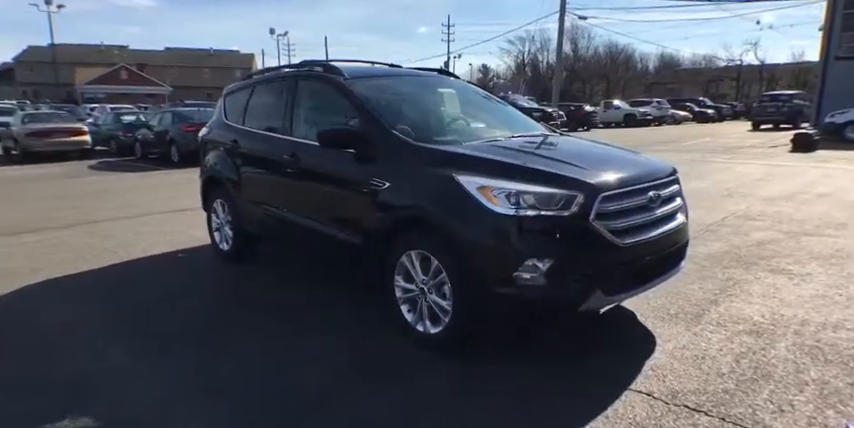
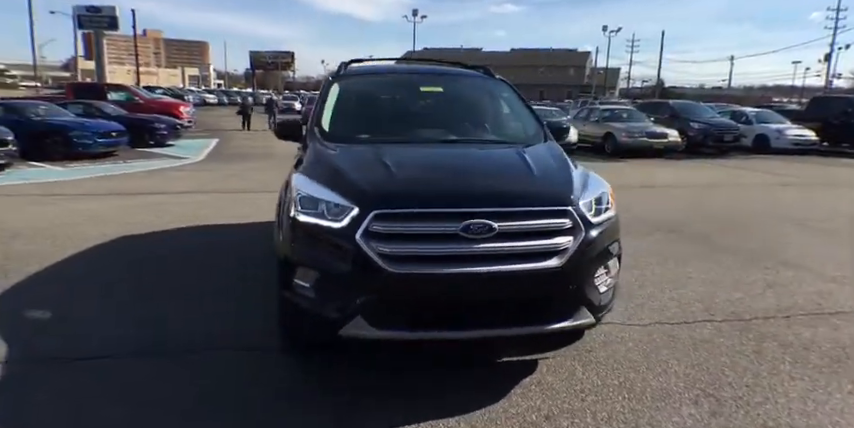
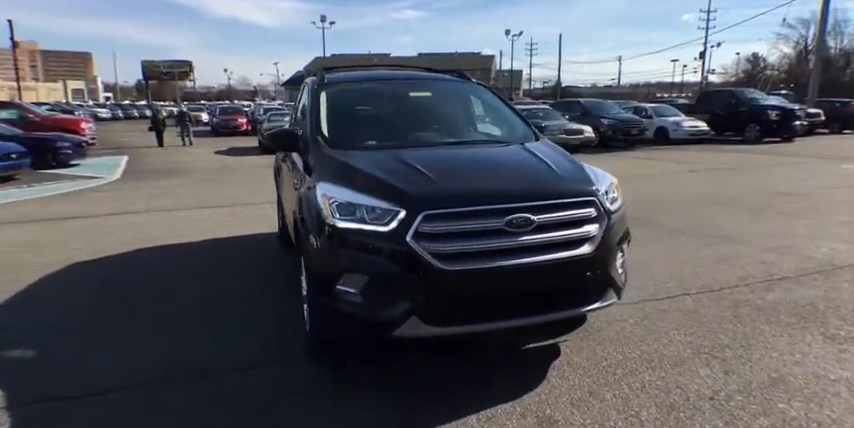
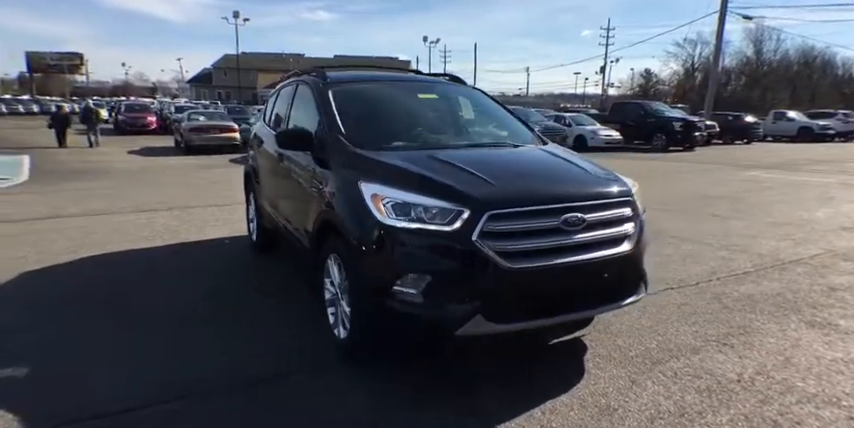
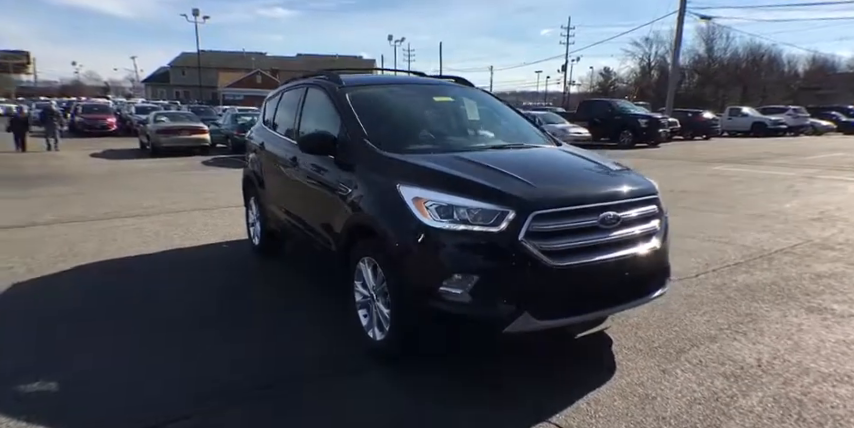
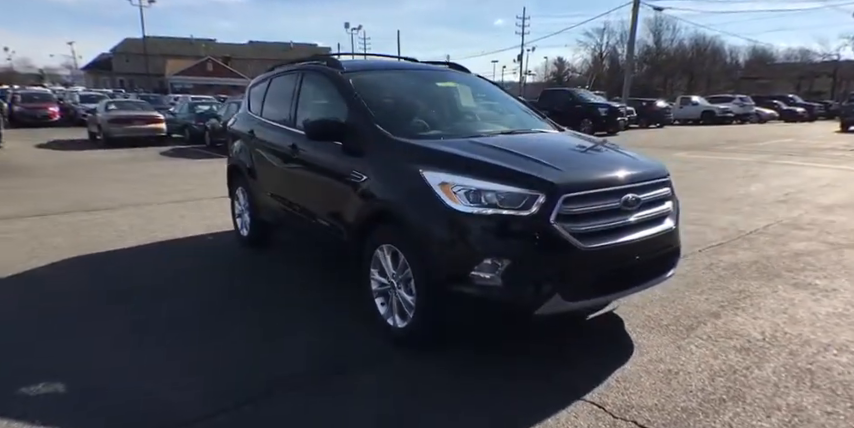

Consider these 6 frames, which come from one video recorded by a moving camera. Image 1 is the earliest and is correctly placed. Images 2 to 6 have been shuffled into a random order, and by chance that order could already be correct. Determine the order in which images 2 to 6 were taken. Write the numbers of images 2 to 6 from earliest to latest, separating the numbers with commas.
6, 5, 4, 3, 2
